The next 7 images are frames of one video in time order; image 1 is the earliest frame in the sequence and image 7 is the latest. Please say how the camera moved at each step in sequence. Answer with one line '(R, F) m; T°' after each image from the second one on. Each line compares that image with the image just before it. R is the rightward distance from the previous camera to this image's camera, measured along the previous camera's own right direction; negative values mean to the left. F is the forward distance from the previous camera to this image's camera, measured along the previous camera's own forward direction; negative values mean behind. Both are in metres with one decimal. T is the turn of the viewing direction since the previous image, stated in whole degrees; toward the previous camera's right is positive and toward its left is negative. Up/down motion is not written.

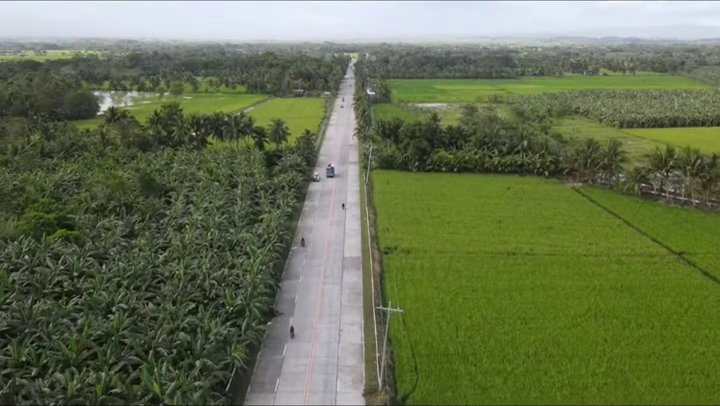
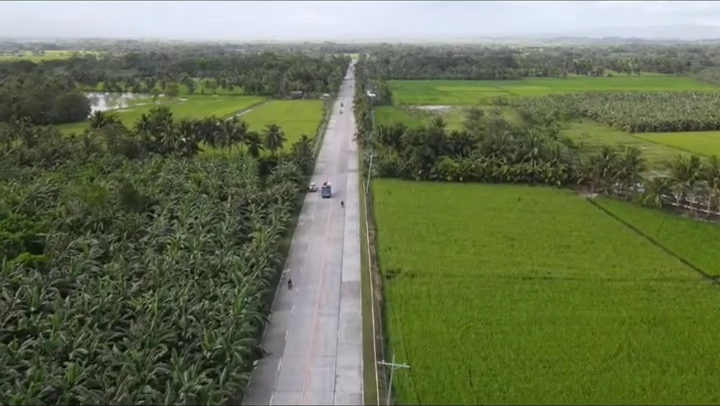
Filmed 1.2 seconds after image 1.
(+0.1, +3.7) m; 0°
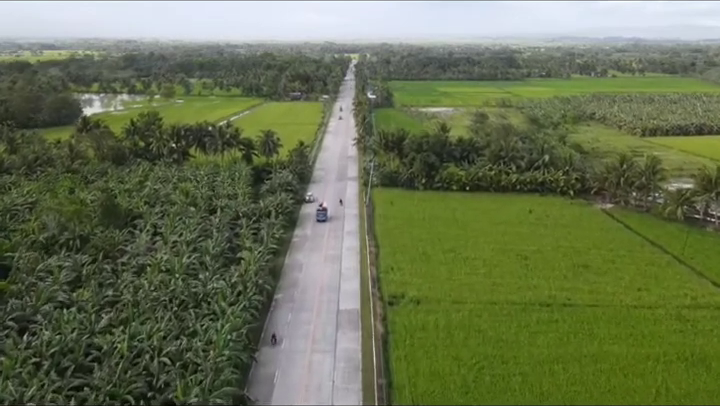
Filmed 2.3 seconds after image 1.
(0.0, +3.3) m; 0°
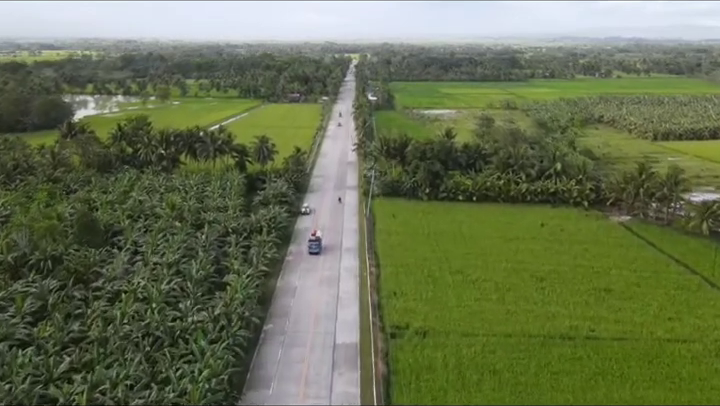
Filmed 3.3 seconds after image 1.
(+0.1, +3.3) m; 0°
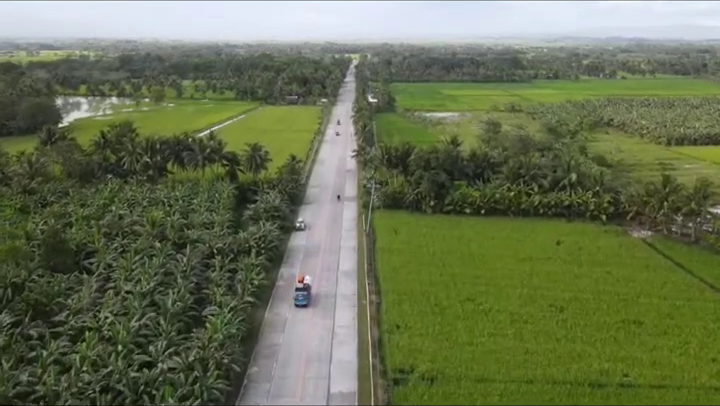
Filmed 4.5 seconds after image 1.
(+0.1, +3.7) m; 0°
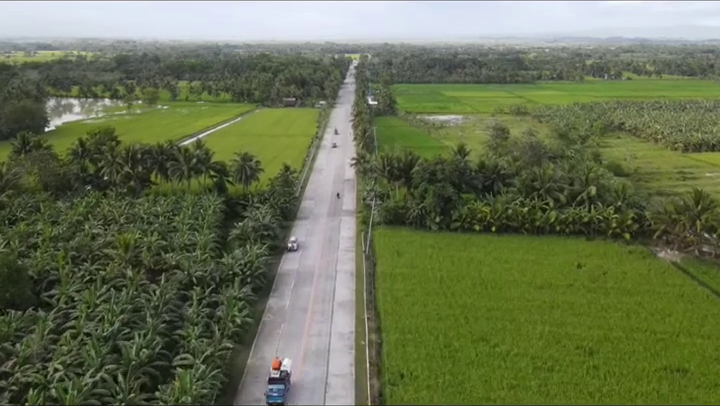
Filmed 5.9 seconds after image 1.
(+0.1, +4.1) m; 0°
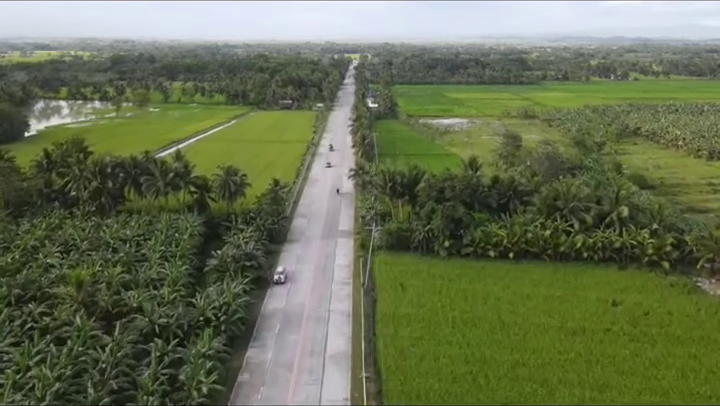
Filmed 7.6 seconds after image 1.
(+0.1, +5.4) m; 0°
